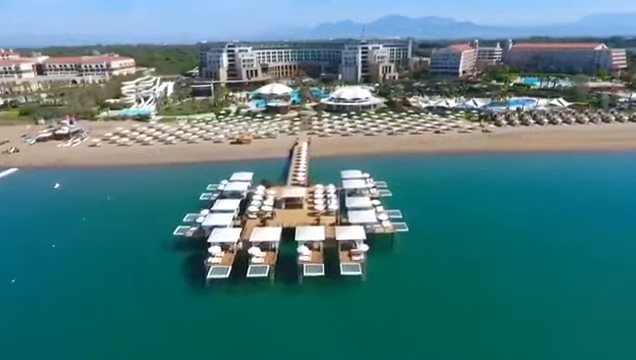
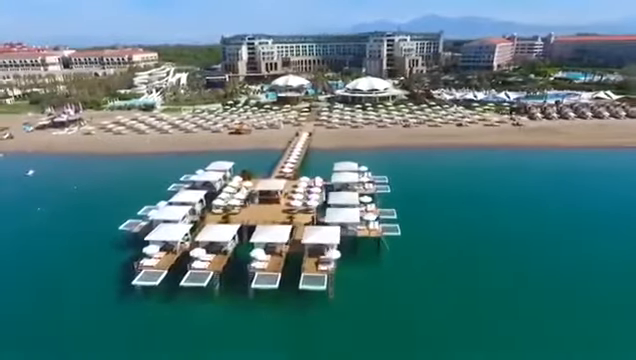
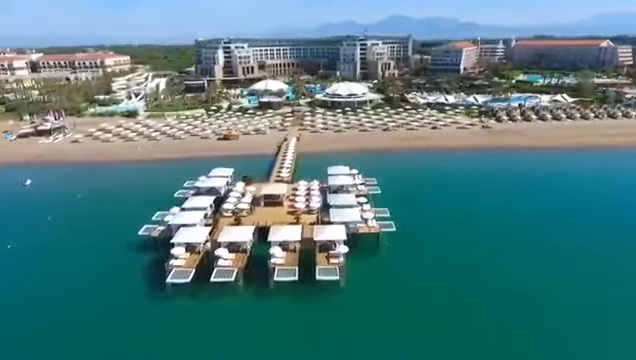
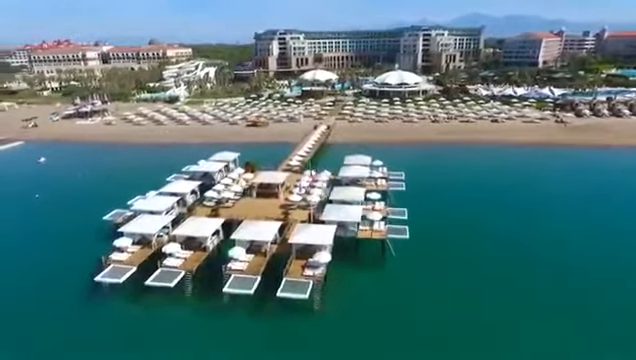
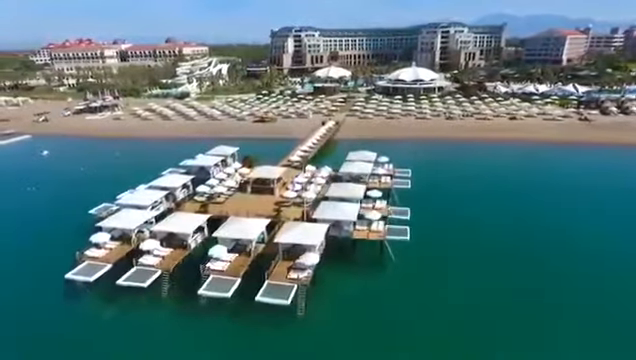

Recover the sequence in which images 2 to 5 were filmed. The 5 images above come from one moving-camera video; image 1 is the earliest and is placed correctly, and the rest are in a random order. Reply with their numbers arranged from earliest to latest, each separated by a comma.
3, 2, 4, 5
